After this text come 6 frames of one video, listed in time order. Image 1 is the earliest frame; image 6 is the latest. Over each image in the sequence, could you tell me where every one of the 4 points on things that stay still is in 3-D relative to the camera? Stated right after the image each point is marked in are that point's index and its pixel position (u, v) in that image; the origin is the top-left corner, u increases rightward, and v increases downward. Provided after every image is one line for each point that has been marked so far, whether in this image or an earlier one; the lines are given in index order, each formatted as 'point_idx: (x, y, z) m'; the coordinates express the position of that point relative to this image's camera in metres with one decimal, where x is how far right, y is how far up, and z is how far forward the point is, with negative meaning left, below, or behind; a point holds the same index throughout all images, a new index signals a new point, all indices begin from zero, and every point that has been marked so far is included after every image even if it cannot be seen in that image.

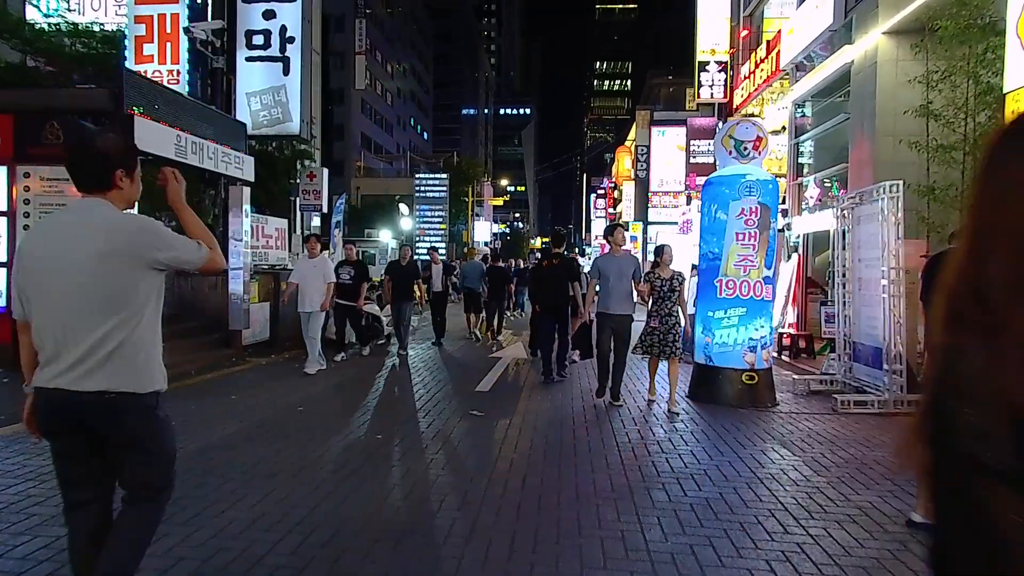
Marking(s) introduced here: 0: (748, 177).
0: (+3.3, +1.6, +8.7) m
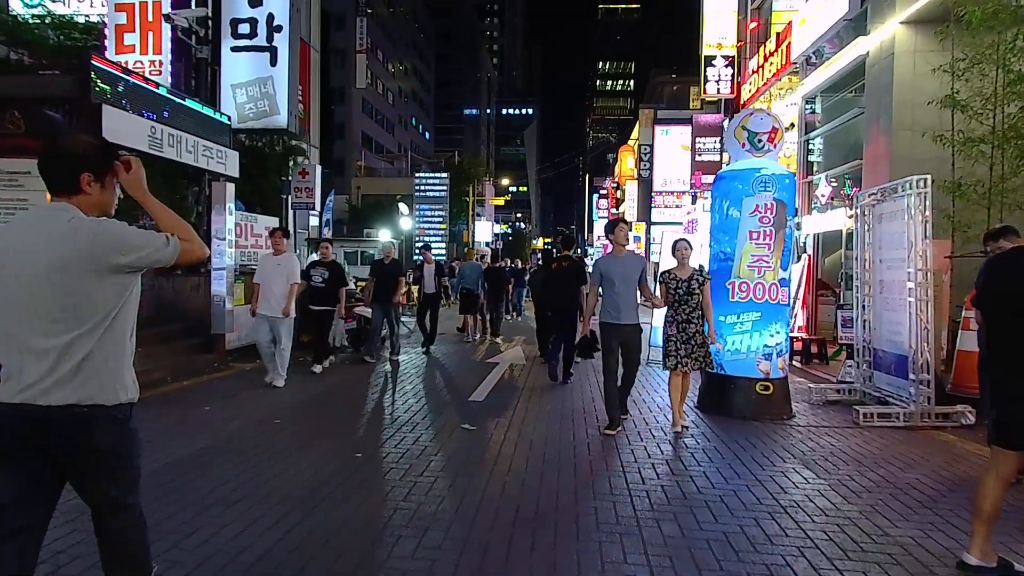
0: (+3.3, +1.5, +8.1) m
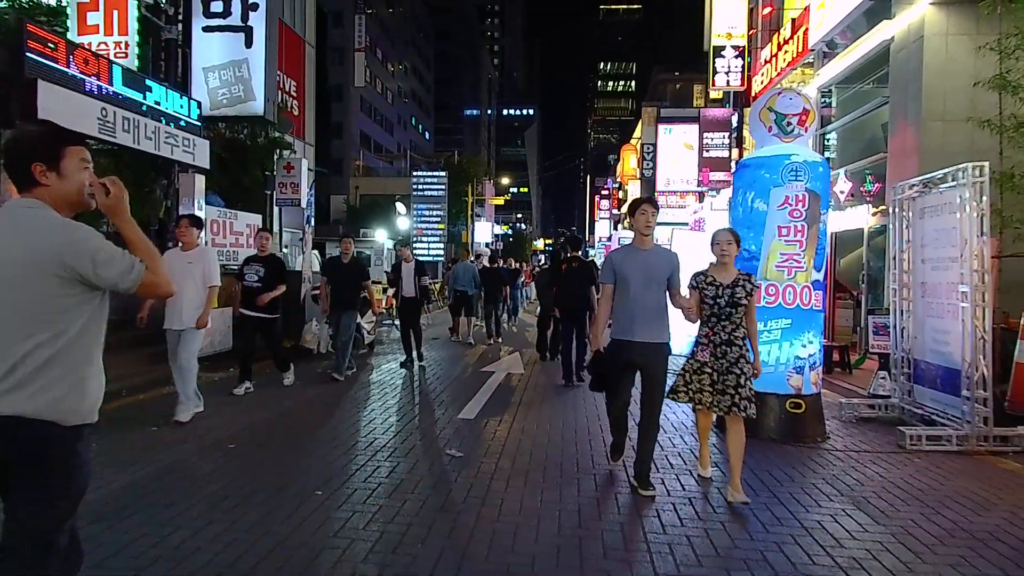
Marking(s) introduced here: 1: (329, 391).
0: (+3.2, +1.5, +7.1) m
1: (-2.8, -1.6, +9.6) m
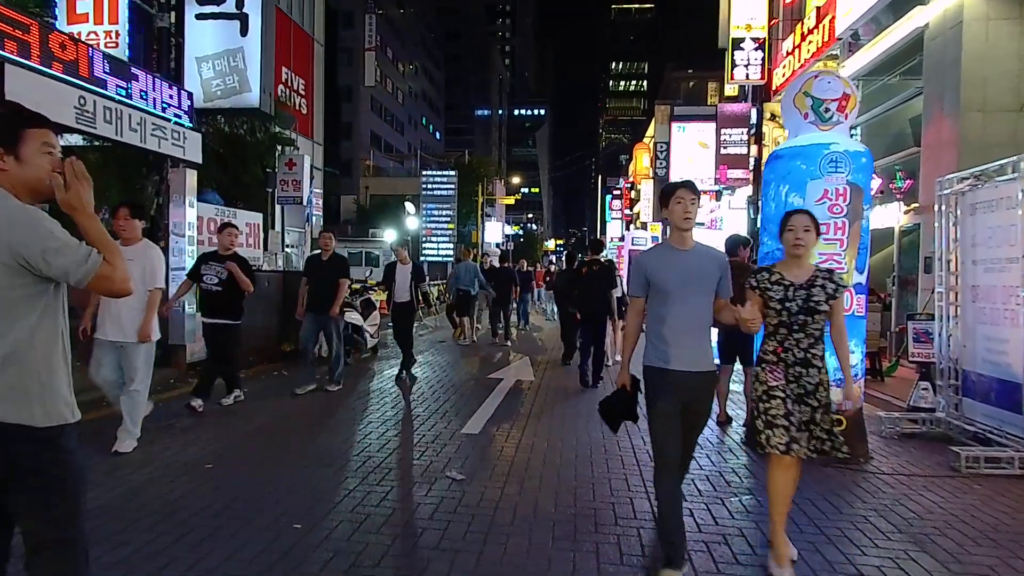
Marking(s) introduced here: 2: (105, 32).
0: (+3.3, +1.5, +6.4) m
1: (-2.7, -1.6, +9.0) m
2: (-6.7, +4.2, +10.2) m
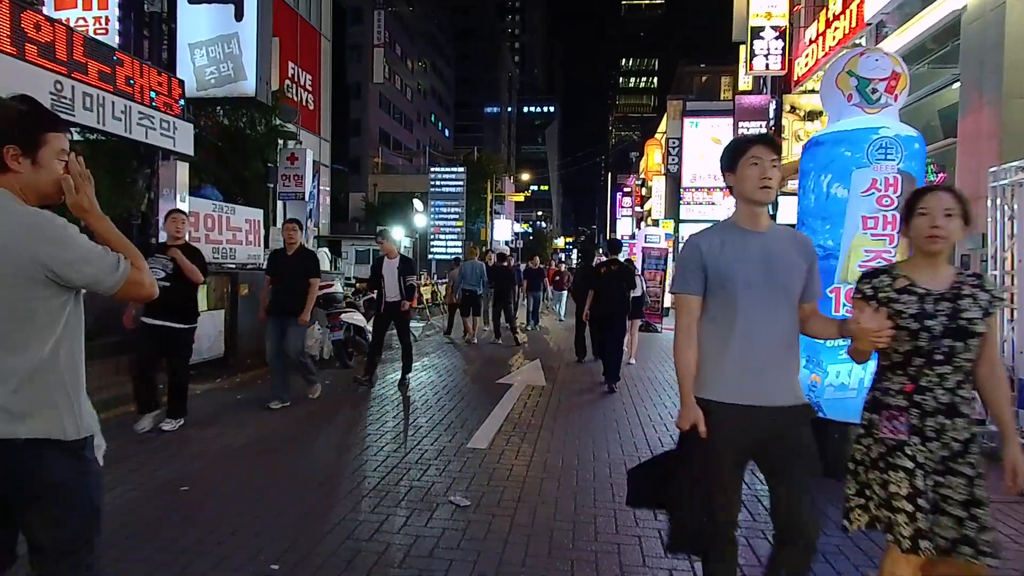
0: (+3.4, +1.4, +5.7) m
1: (-2.6, -1.6, +8.5) m
2: (-6.6, +4.2, +9.7) m
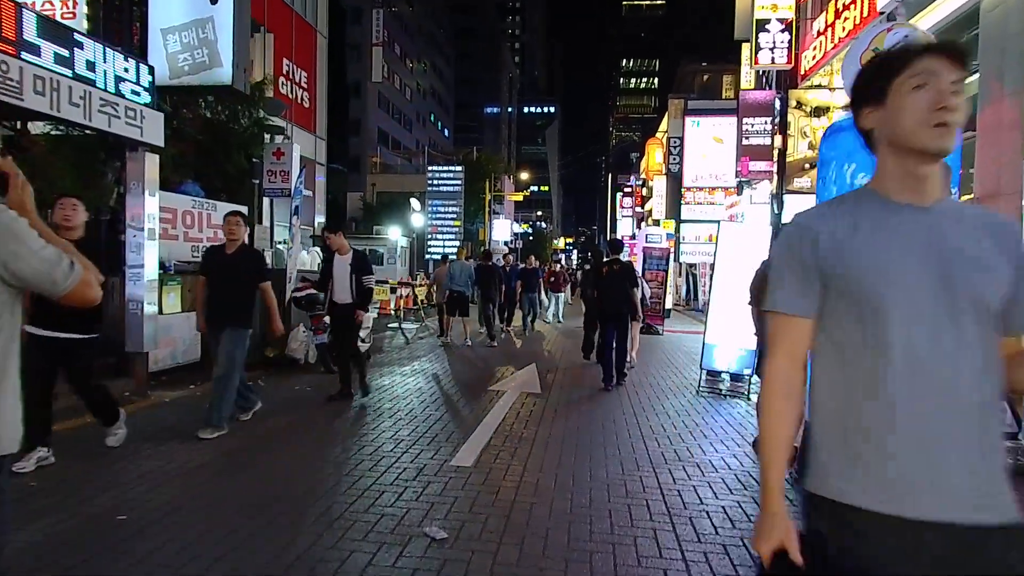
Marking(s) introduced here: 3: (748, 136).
0: (+3.3, +1.4, +5.1) m
1: (-2.7, -1.6, +7.8) m
2: (-6.7, +4.2, +9.1) m
3: (+7.4, +4.8, +19.4) m
